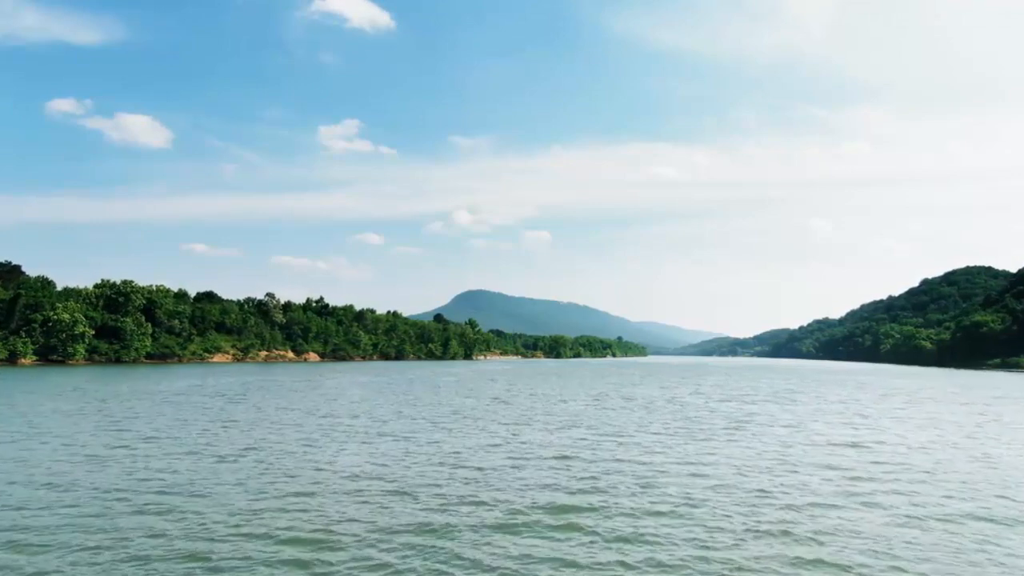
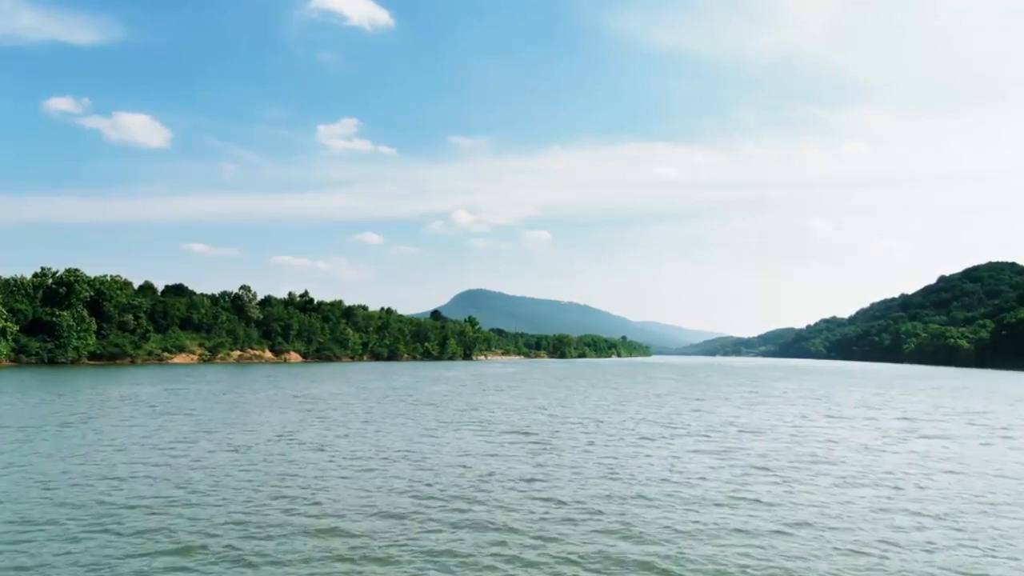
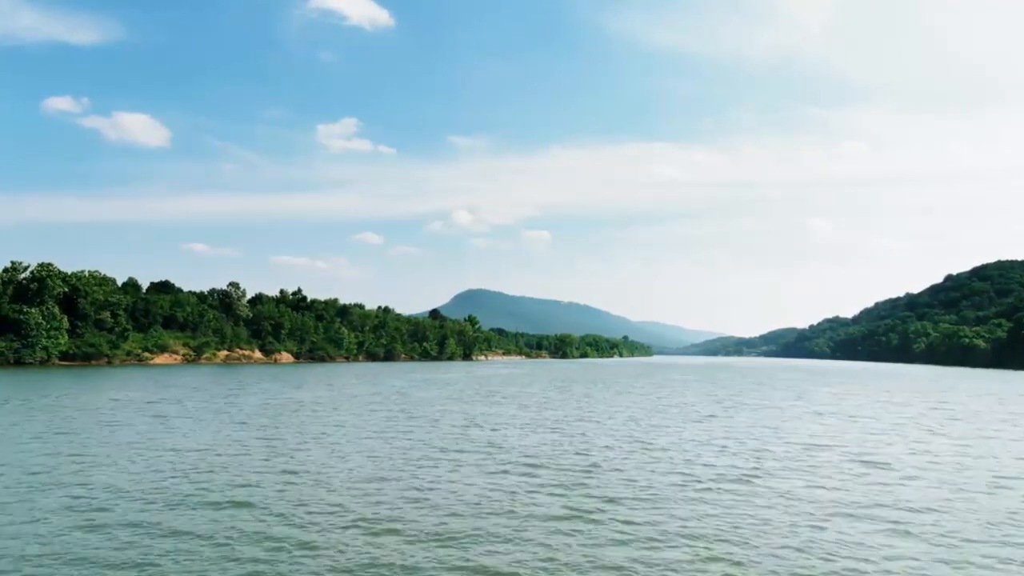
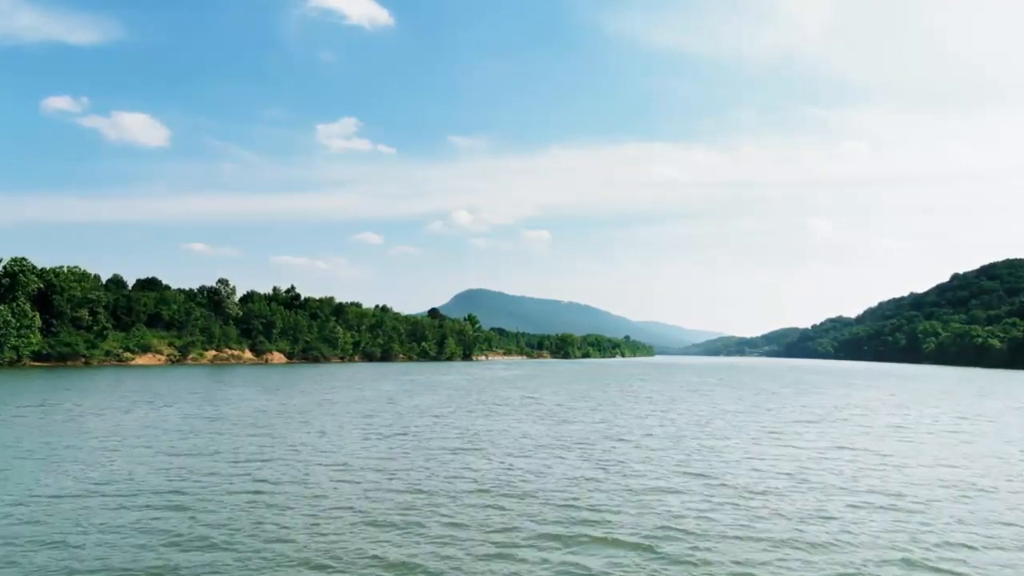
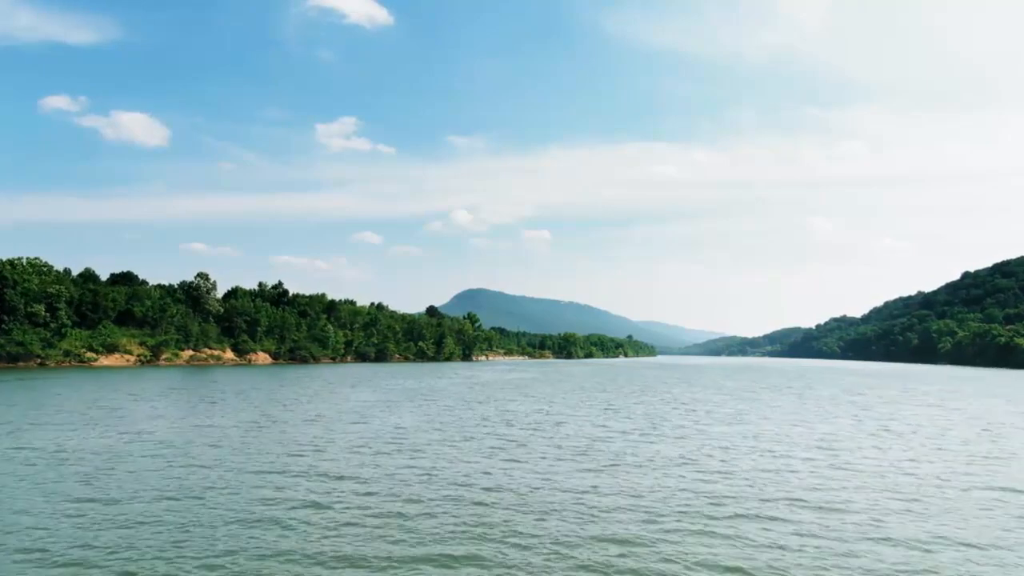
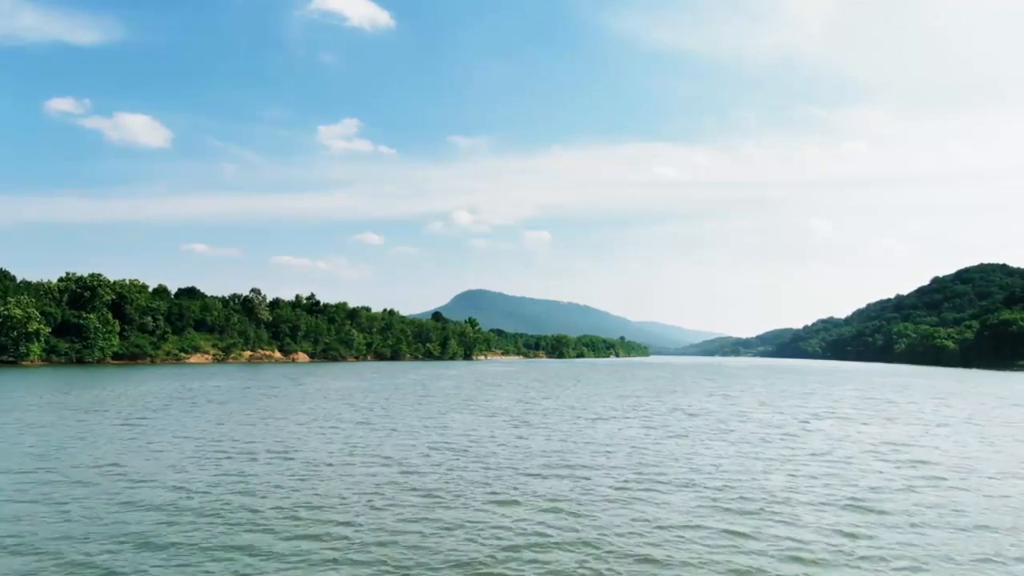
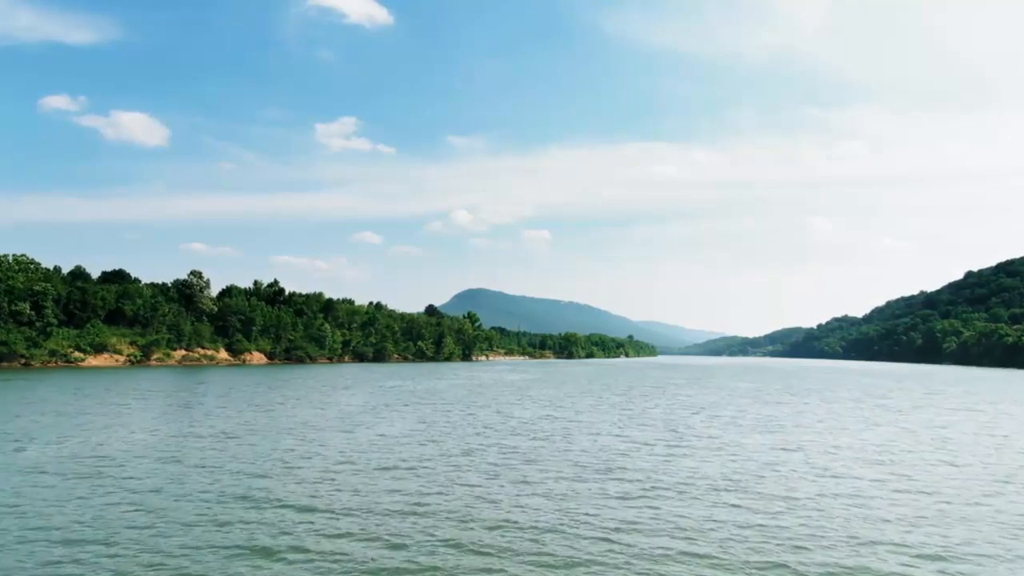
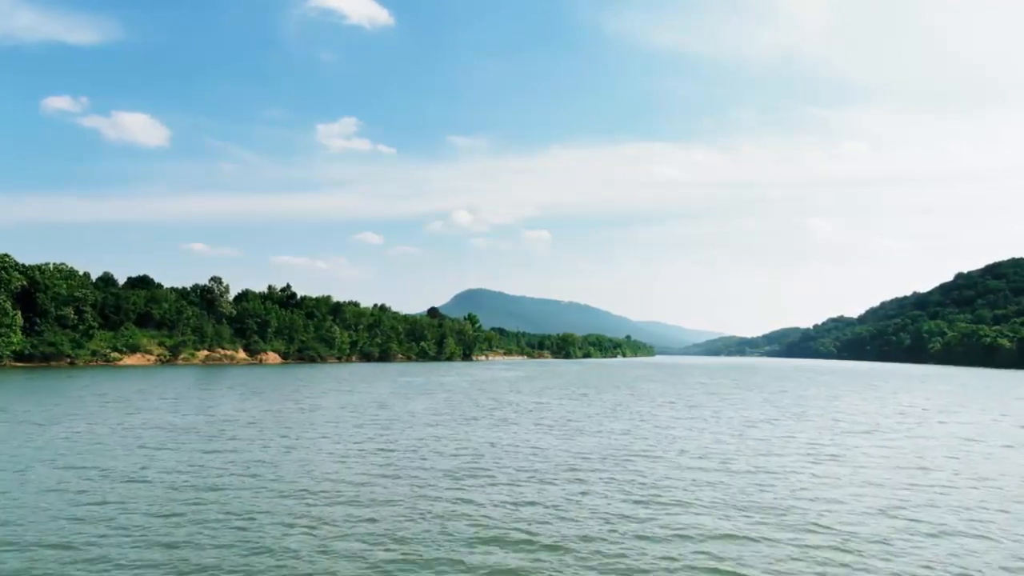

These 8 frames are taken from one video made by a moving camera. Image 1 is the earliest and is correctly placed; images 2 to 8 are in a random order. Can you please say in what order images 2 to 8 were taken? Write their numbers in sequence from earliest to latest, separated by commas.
6, 2, 3, 4, 8, 5, 7
